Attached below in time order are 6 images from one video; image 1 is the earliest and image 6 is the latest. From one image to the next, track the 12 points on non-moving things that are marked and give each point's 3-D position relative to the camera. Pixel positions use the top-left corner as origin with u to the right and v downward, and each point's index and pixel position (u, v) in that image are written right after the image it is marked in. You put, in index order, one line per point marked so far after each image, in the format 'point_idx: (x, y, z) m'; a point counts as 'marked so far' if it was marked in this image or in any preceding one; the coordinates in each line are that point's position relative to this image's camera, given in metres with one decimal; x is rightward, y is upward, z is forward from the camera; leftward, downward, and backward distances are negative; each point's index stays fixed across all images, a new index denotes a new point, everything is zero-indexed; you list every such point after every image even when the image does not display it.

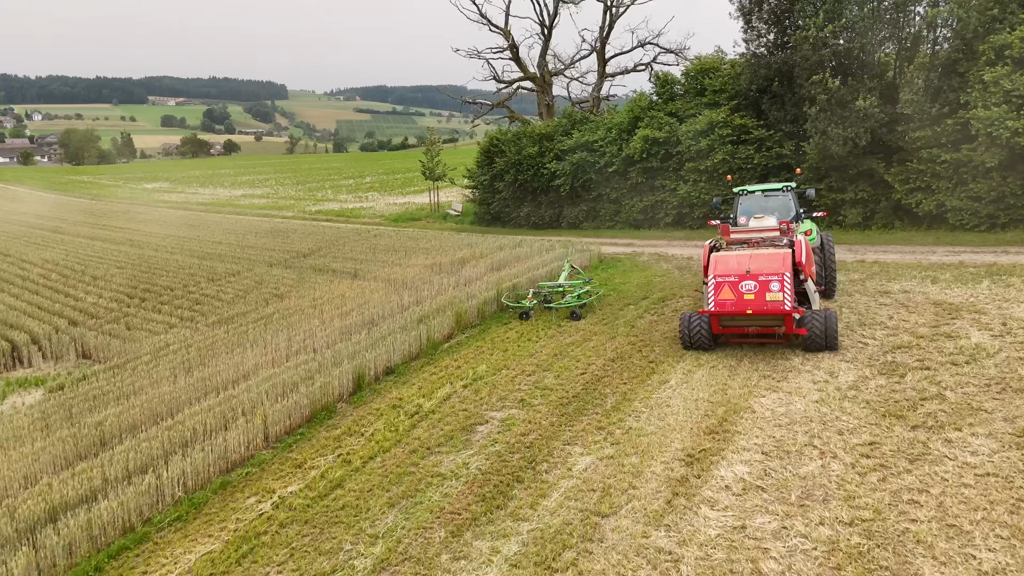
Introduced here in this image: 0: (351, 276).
0: (-3.5, +0.2, +14.9) m
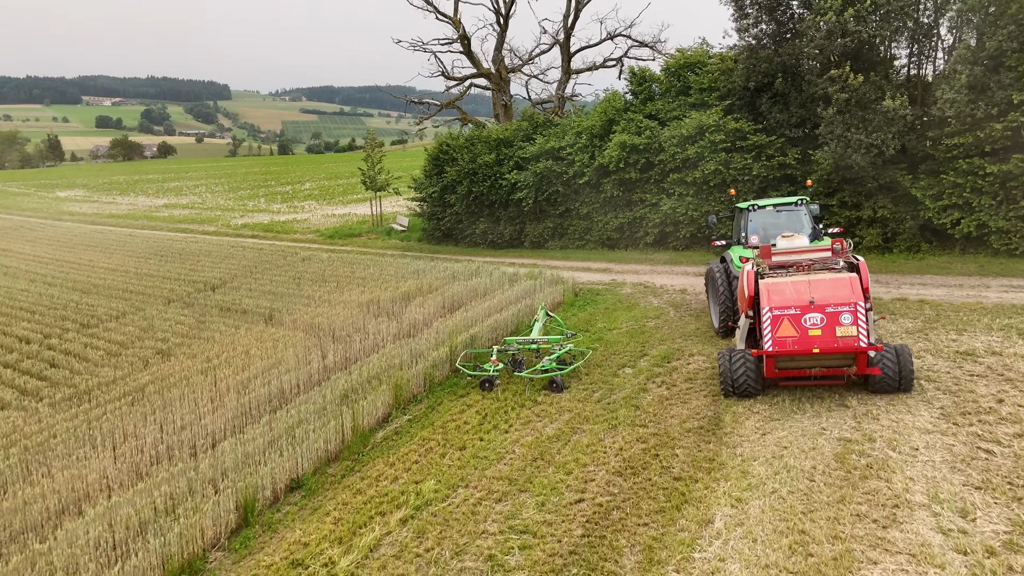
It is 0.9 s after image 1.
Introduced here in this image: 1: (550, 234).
0: (-4.3, -0.6, +11.8) m
1: (+0.9, +1.3, +17.1) m
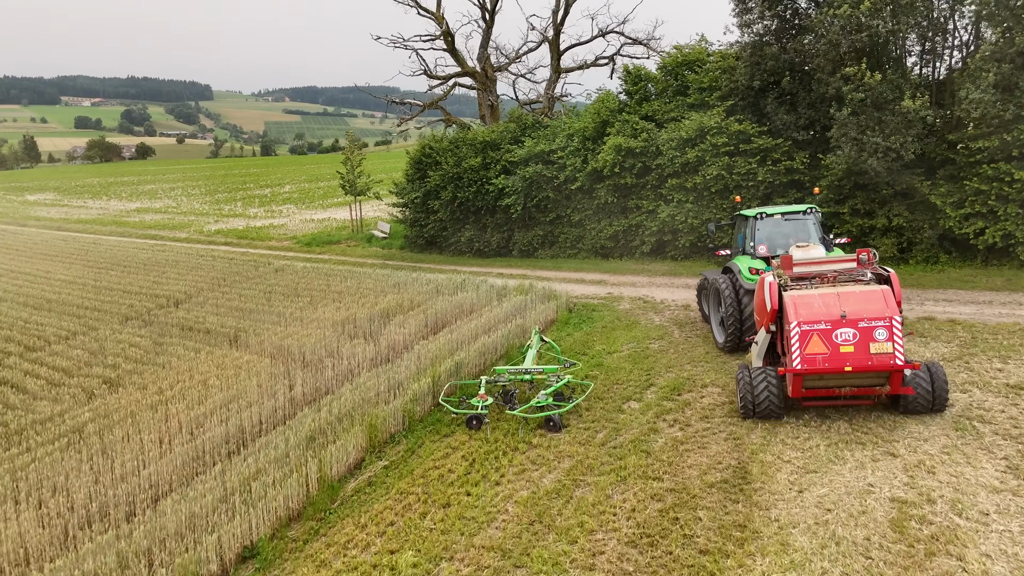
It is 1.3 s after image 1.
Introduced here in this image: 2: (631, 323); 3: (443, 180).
0: (-4.4, -0.9, +10.7) m
1: (+0.6, +1.1, +16.1) m
2: (+1.9, -0.5, +10.7) m
3: (-1.7, +2.7, +17.4) m
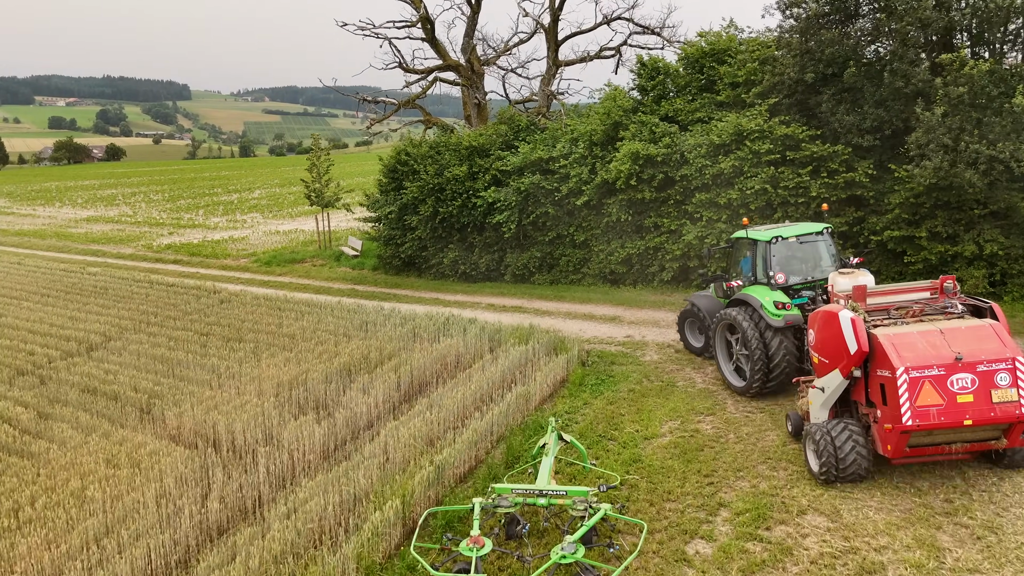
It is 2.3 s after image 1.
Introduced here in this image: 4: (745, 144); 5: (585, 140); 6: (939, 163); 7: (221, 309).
0: (-4.4, -1.5, +8.1) m
1: (+0.5, +0.4, +13.6) m
2: (+1.8, -1.2, +8.3) m
3: (-1.9, +2.1, +14.9) m
4: (+3.6, +2.2, +10.6) m
5: (+1.3, +2.7, +12.7) m
6: (+5.4, +1.6, +8.8) m
7: (-5.4, -0.4, +12.9) m
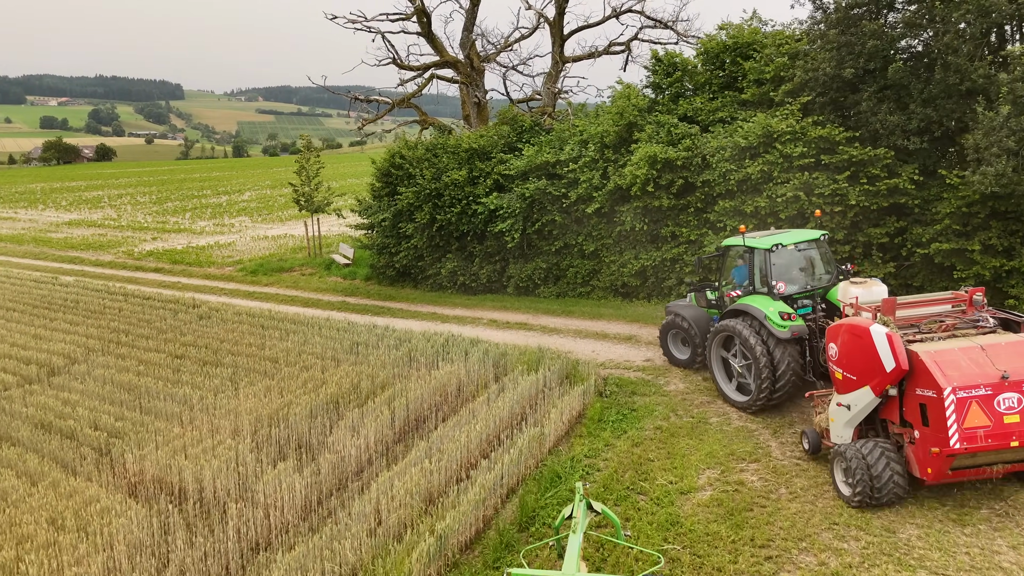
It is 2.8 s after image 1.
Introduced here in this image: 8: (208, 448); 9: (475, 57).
0: (-4.3, -1.8, +7.0) m
1: (+0.5, +0.2, +12.6) m
2: (+1.9, -1.4, +7.3) m
3: (-1.9, +1.8, +13.8) m
4: (+3.7, +2.0, +9.6) m
5: (+1.4, +2.5, +11.7) m
6: (+5.5, +1.3, +7.8) m
7: (-5.4, -0.6, +11.8) m
8: (-3.1, -1.6, +7.1) m
9: (-1.0, +5.9, +17.6) m
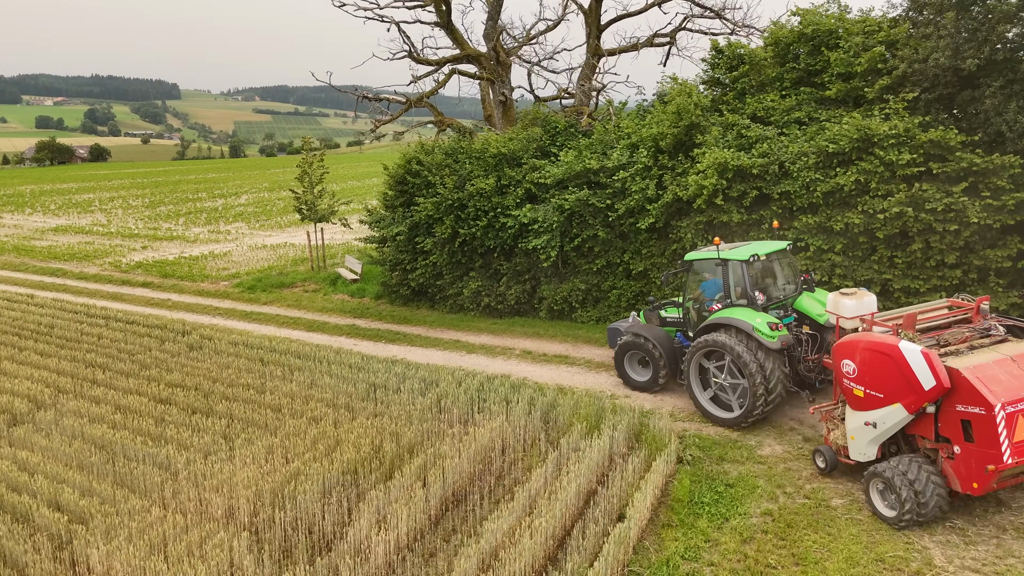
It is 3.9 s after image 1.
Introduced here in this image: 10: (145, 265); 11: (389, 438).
0: (-3.8, -2.2, +5.5) m
1: (+1.1, -0.2, +11.0) m
2: (+2.5, -1.8, +5.7) m
3: (-1.3, +1.4, +12.3) m
4: (+4.2, +1.6, +8.1) m
5: (+1.9, +2.1, +10.1) m
6: (+6.0, +0.9, +6.3) m
7: (-4.8, -1.0, +10.3) m
8: (-2.6, -2.0, +5.6) m
9: (-0.4, +5.5, +16.0) m
10: (-10.1, +0.6, +19.1) m
11: (-1.2, -1.5, +7.0) m
